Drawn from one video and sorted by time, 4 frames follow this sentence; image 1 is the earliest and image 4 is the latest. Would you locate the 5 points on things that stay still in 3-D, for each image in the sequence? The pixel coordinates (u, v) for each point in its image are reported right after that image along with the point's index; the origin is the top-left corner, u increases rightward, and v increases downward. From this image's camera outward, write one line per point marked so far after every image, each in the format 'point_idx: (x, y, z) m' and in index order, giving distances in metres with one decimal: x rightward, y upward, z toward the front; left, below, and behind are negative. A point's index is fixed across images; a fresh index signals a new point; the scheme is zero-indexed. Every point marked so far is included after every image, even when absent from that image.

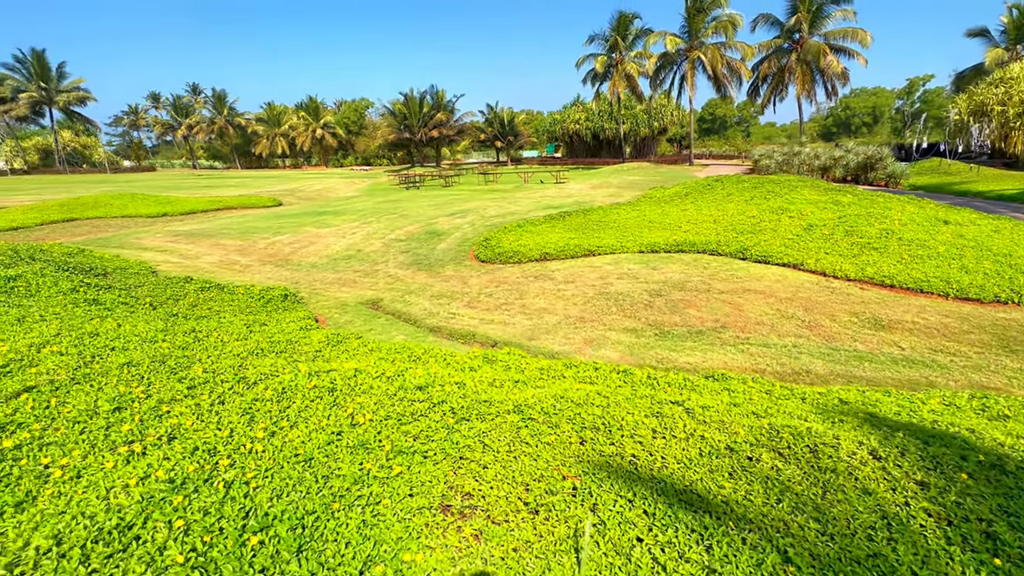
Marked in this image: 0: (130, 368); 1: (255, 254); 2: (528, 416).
0: (-3.4, -0.7, +4.2) m
1: (-7.7, +1.0, +14.1) m
2: (+0.1, -0.9, +3.5) m
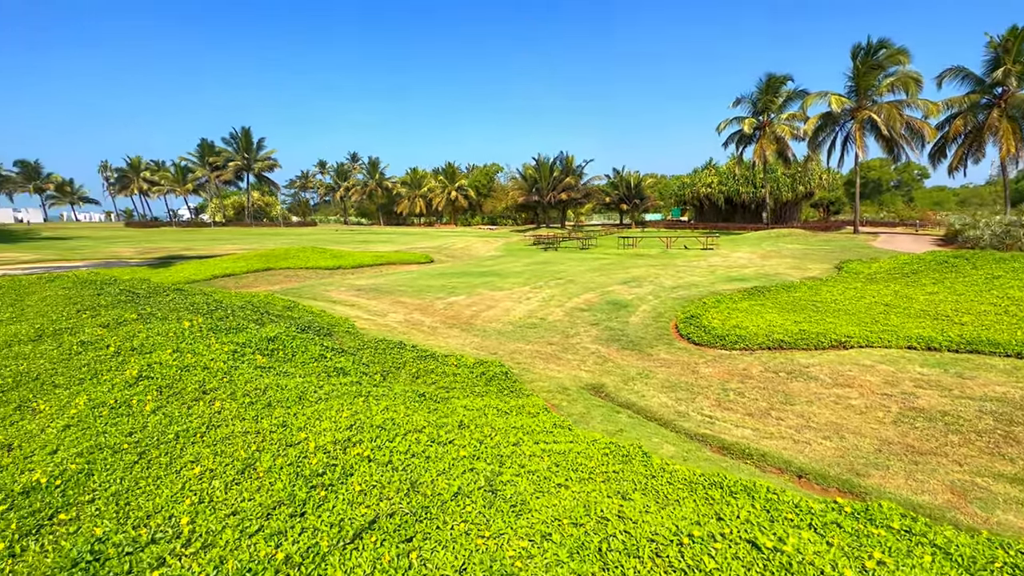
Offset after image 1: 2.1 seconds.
0: (-0.3, -1.5, +3.2) m
1: (-2.3, -0.8, +14.0) m
2: (+2.9, -1.8, +1.7) m
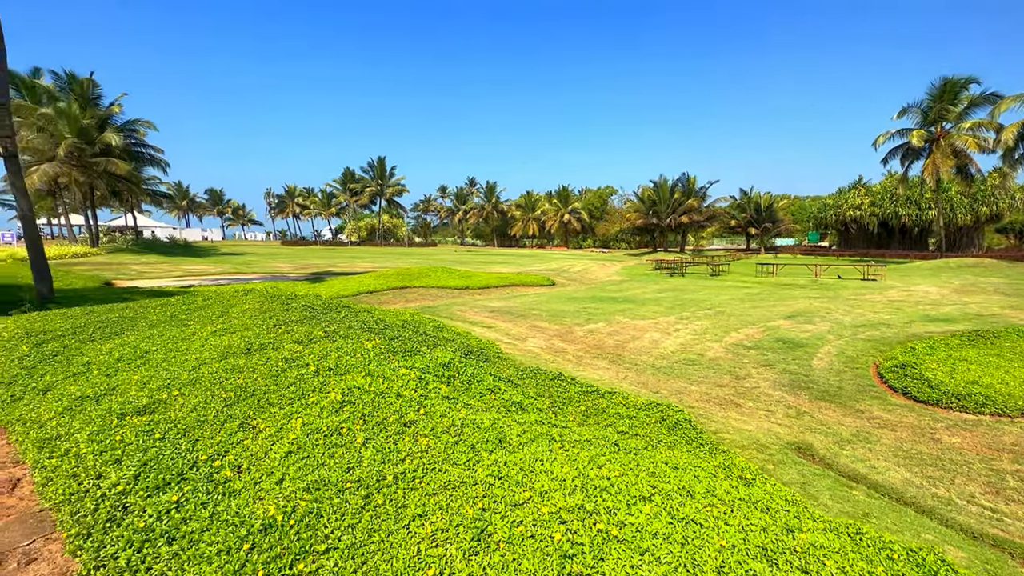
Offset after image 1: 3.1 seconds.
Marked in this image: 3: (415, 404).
0: (+1.3, -1.7, +2.4) m
1: (+1.9, -1.5, +13.3) m
2: (+4.2, -2.1, +0.2) m
3: (-1.0, -1.2, +5.0) m
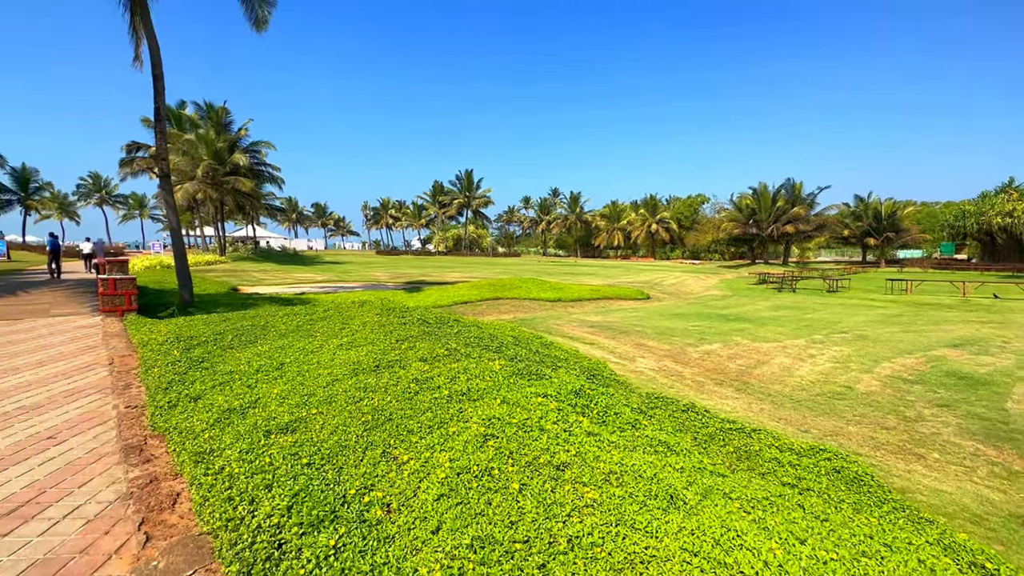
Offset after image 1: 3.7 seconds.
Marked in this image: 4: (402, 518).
0: (+2.4, -1.9, +1.5) m
1: (+4.7, -2.0, +12.1) m
2: (+4.8, -2.3, -1.2) m
3: (+0.5, -1.4, +4.4) m
4: (-0.8, -1.7, +3.4) m
